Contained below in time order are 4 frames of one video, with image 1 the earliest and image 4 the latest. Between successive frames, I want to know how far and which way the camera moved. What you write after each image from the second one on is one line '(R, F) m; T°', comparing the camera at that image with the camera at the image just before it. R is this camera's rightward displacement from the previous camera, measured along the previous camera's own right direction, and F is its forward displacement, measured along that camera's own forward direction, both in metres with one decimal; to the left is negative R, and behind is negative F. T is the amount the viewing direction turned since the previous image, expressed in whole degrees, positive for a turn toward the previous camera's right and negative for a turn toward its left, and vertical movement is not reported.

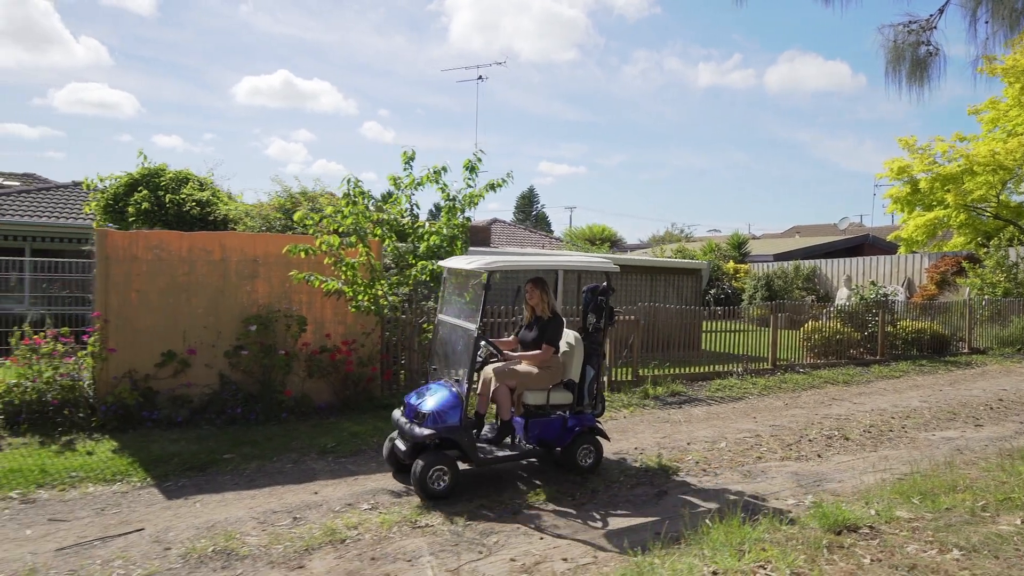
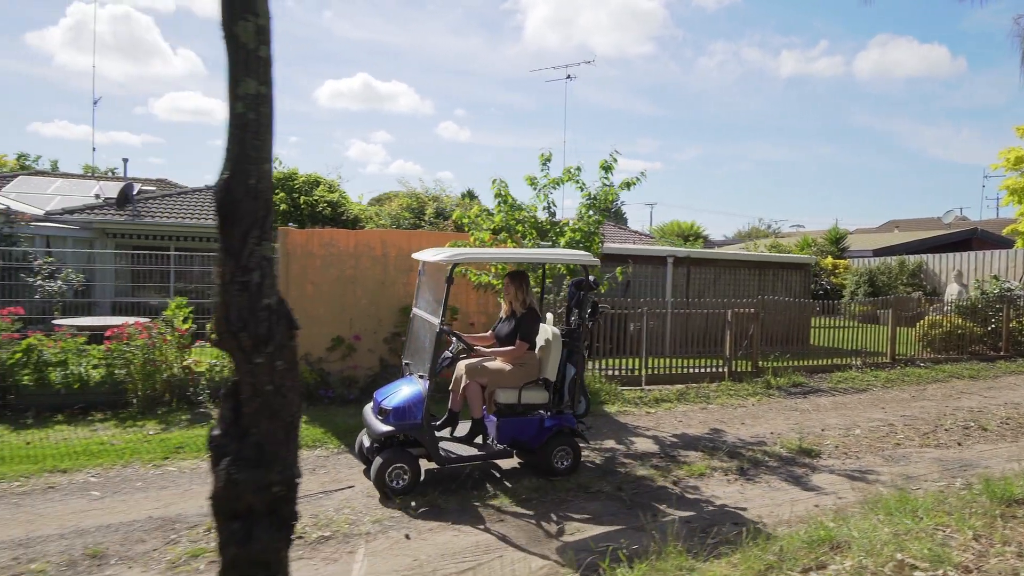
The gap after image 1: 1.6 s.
(-0.8, -0.6) m; -6°
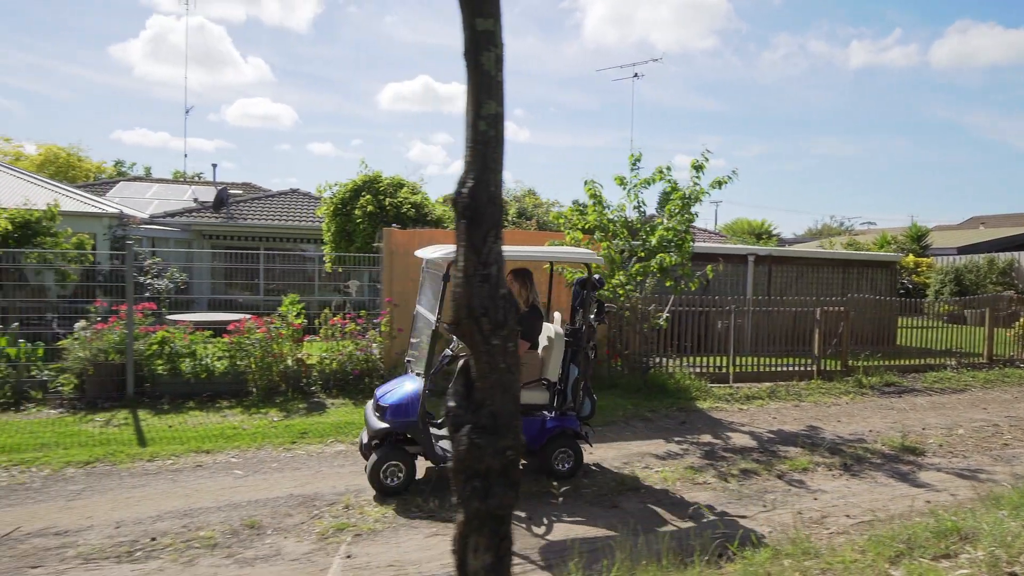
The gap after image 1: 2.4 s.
(-0.4, -0.3) m; -5°
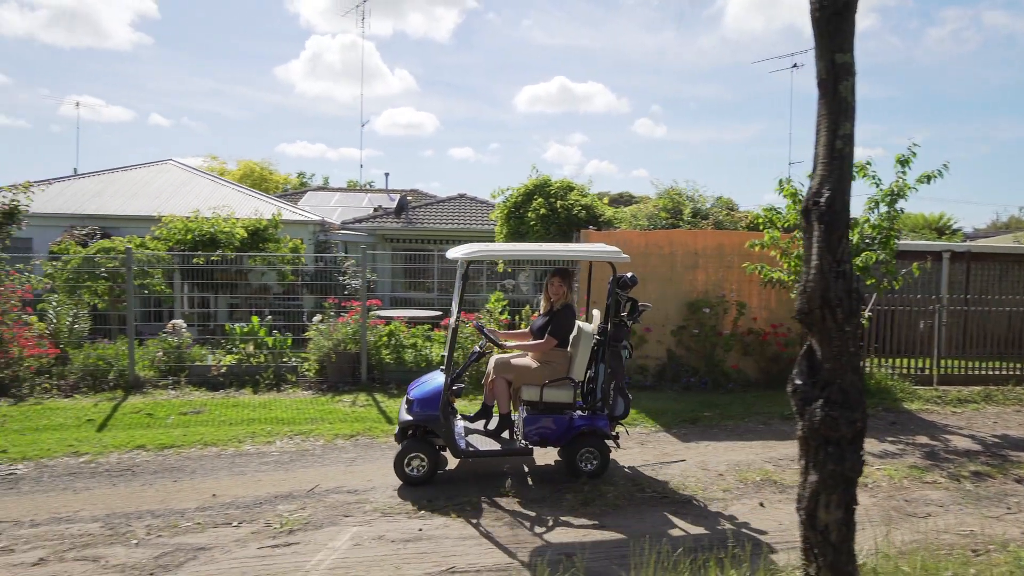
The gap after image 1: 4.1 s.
(-0.8, -0.5) m; -11°
